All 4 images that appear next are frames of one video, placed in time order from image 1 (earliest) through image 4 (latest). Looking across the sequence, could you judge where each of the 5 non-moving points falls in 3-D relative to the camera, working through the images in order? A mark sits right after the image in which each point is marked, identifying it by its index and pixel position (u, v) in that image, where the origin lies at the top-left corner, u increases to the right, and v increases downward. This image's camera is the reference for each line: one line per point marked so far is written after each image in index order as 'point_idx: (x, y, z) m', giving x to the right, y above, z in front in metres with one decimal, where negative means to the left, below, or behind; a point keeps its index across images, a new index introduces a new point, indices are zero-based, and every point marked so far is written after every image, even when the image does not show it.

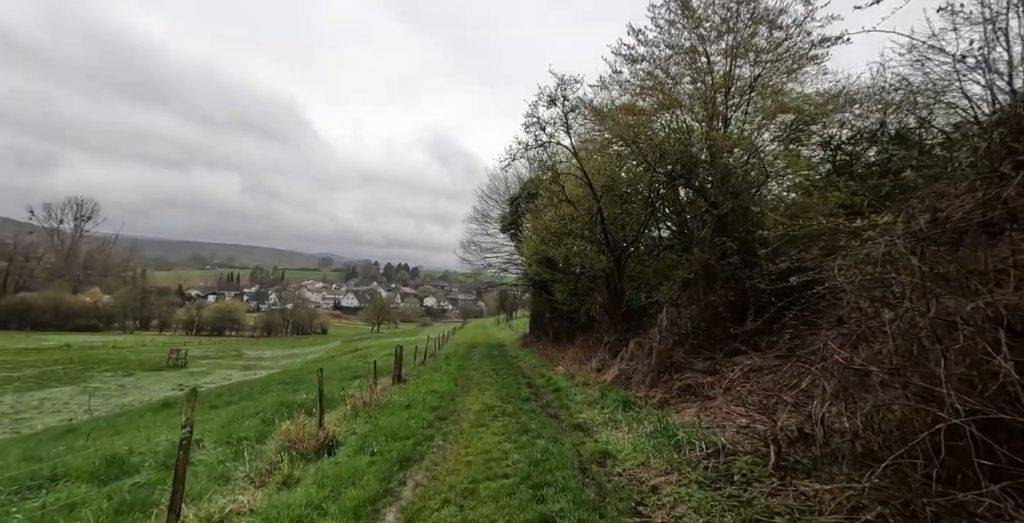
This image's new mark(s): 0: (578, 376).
0: (+2.3, -4.0, +18.0) m
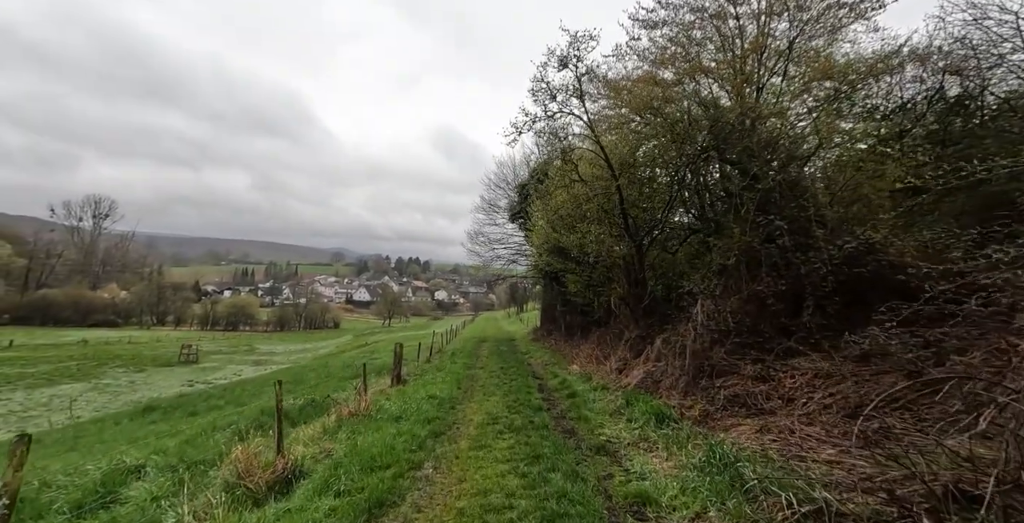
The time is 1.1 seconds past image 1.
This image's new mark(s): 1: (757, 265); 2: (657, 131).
0: (+2.6, -3.6, +16.0) m
1: (+5.5, -0.1, +11.6) m
2: (+4.3, +3.8, +15.8) m
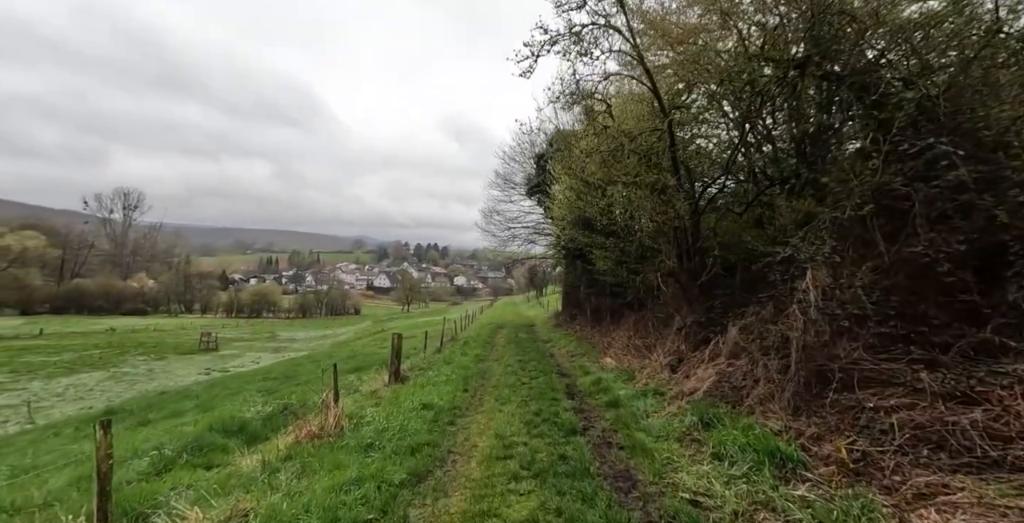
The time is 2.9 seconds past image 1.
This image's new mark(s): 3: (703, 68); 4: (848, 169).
0: (+3.1, -2.8, +12.3) m
1: (+5.7, +0.7, +7.7) m
2: (+4.6, +4.7, +11.8) m
3: (+4.5, +4.6, +11.9) m
4: (+5.7, +1.6, +8.8) m
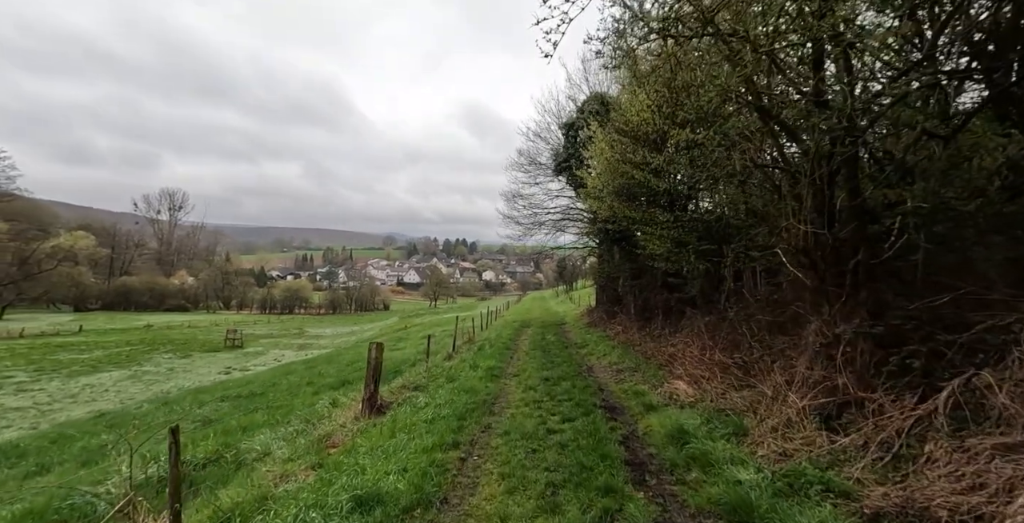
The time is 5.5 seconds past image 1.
0: (+3.3, -2.3, +6.6) m
1: (+5.7, +1.1, +1.9) m
2: (+4.8, +5.1, +5.9) m
3: (+4.6, +5.1, +6.0) m
4: (+5.7, +2.1, +3.0) m
